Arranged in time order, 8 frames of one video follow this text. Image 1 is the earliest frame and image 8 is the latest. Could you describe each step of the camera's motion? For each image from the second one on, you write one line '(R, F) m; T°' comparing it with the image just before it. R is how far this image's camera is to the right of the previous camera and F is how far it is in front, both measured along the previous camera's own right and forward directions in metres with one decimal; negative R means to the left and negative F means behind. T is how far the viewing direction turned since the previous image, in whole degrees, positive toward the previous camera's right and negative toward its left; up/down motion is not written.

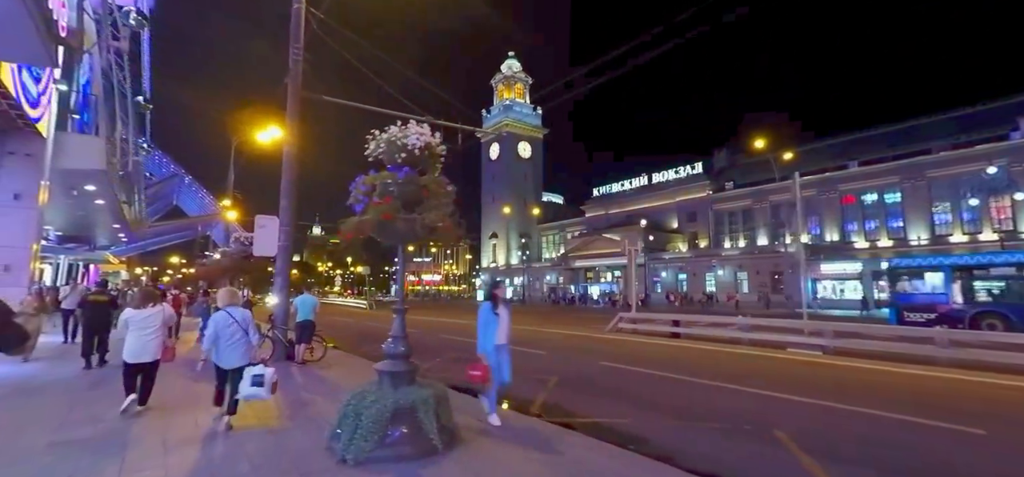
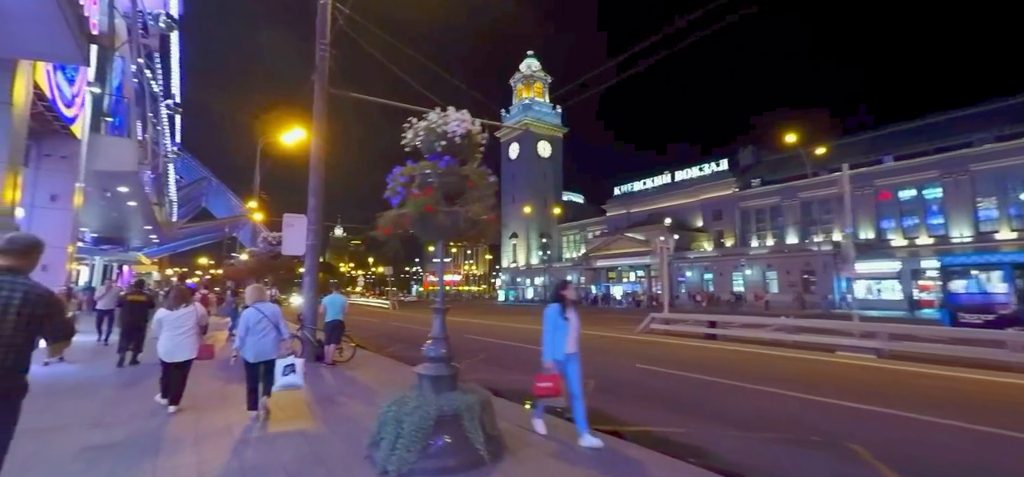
(-0.4, +0.4) m; -2°
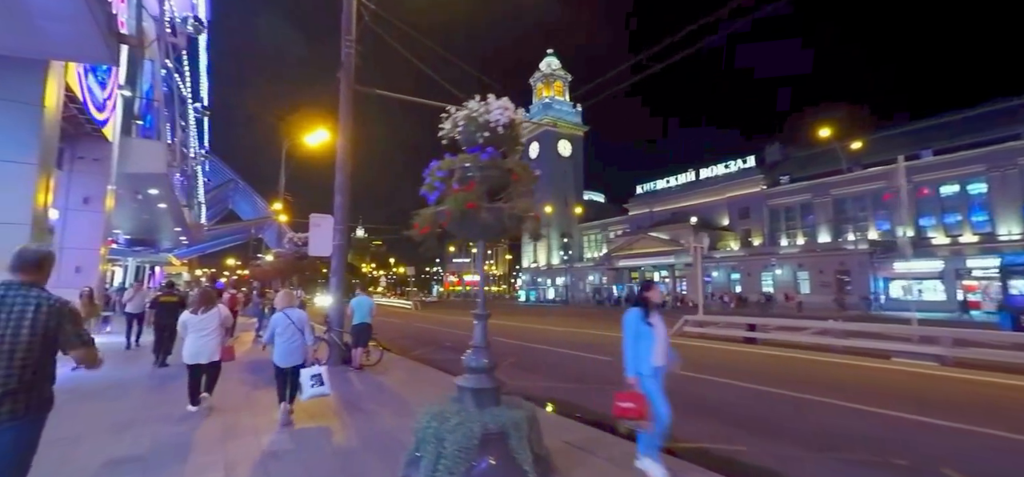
(-0.3, +0.5) m; -2°
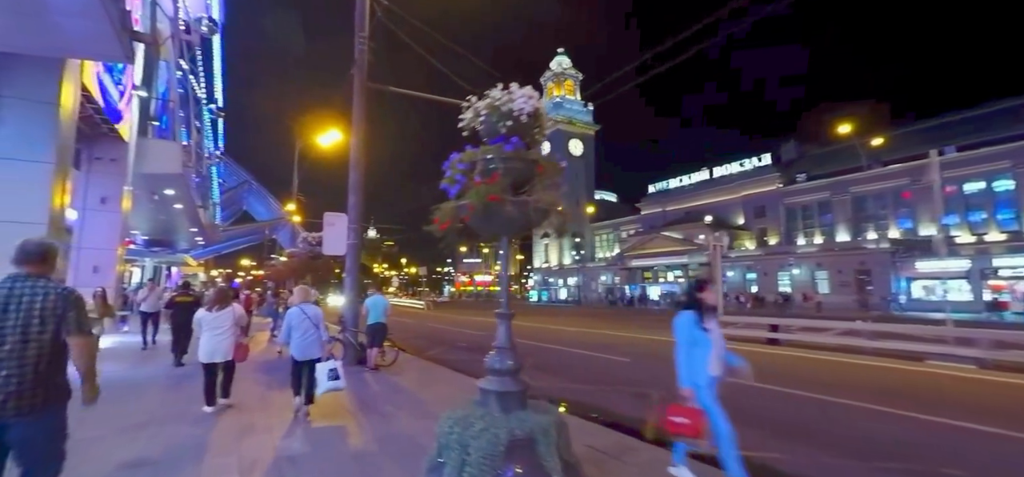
(-0.2, +0.2) m; -1°
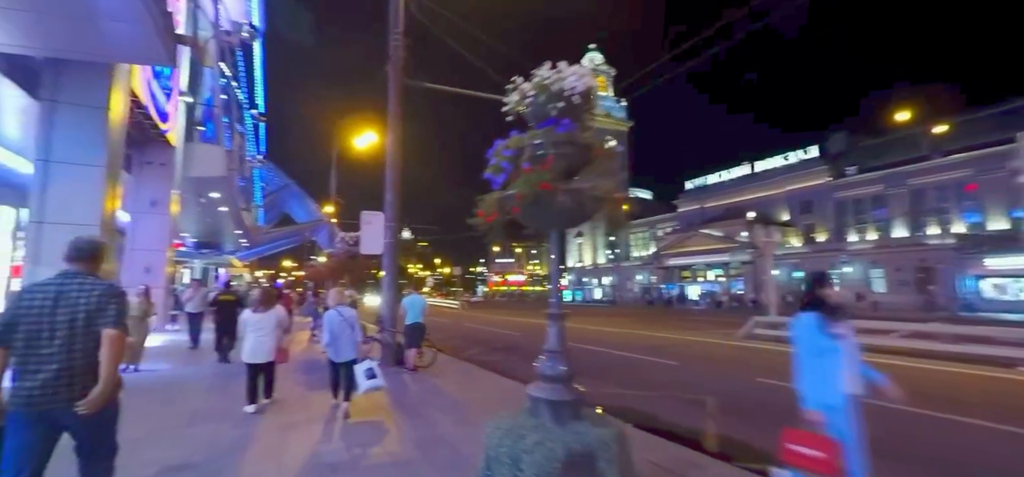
(-0.2, +0.4) m; -4°
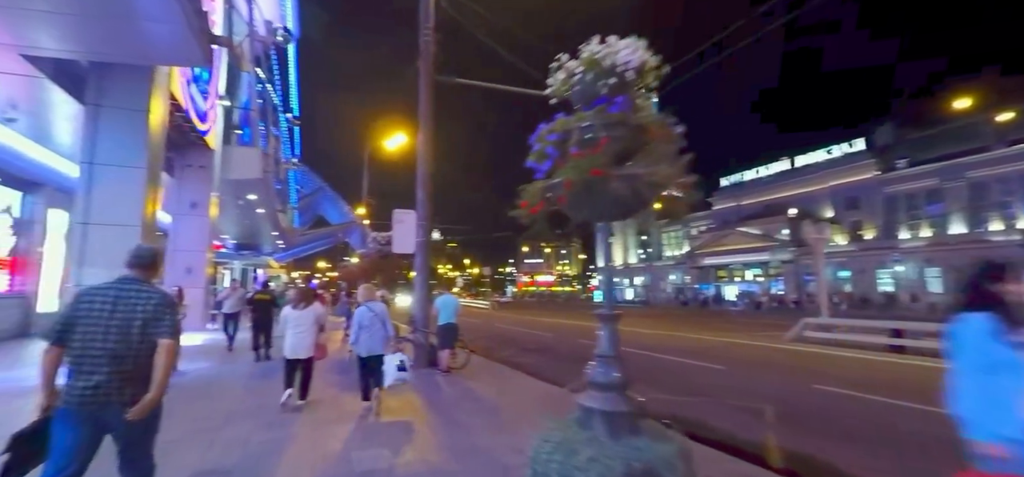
(-0.2, +0.4) m; -4°
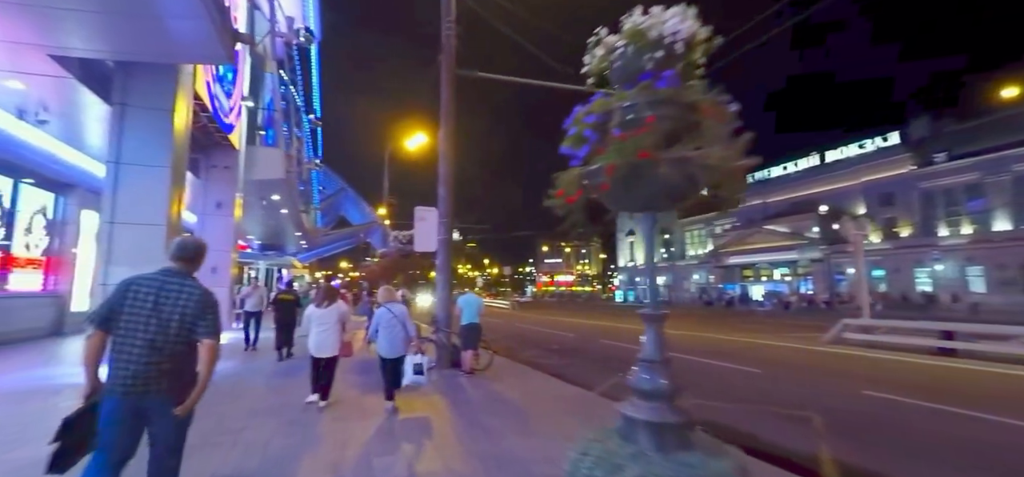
(-0.1, +0.3) m; -2°
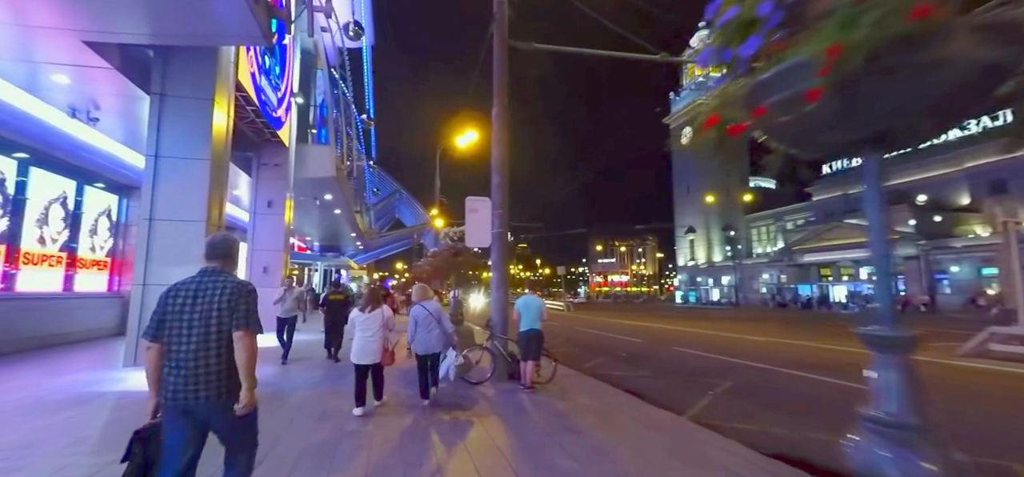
(-0.3, +1.4) m; -7°
